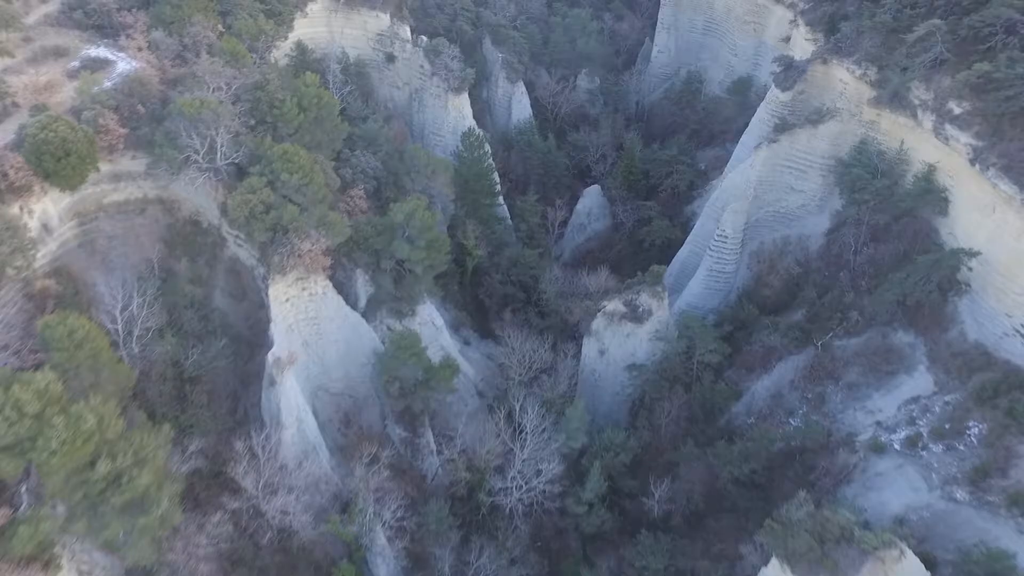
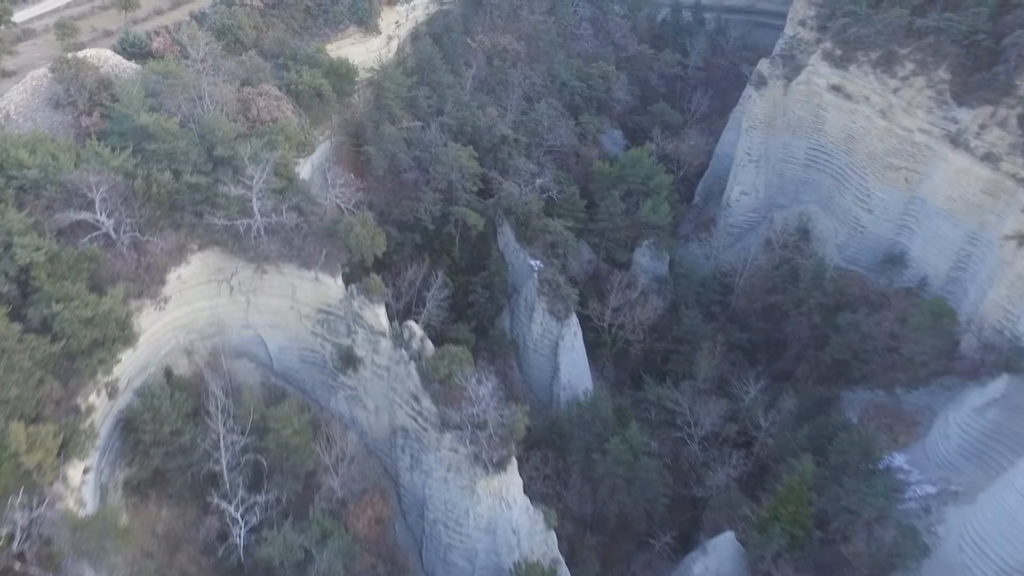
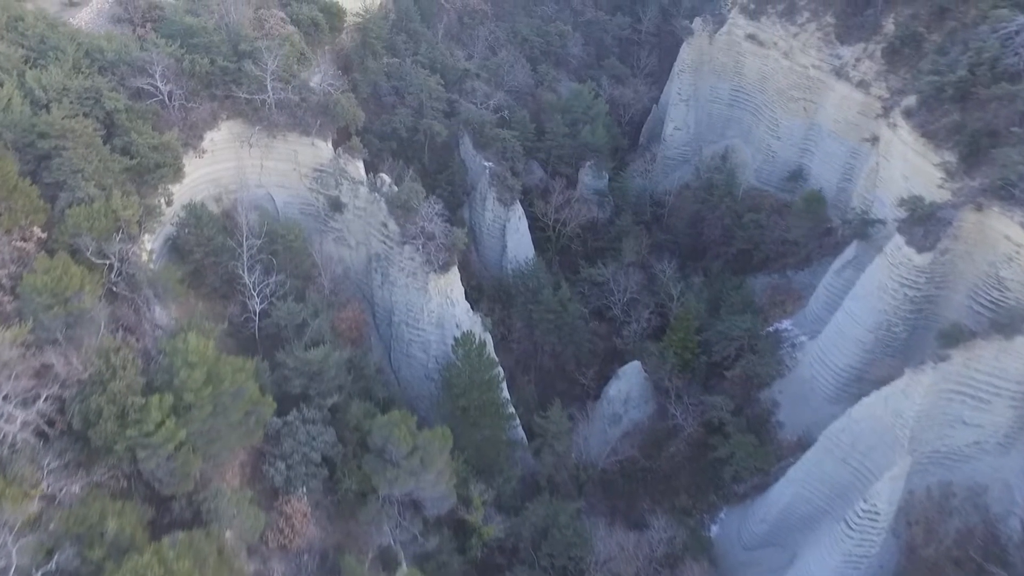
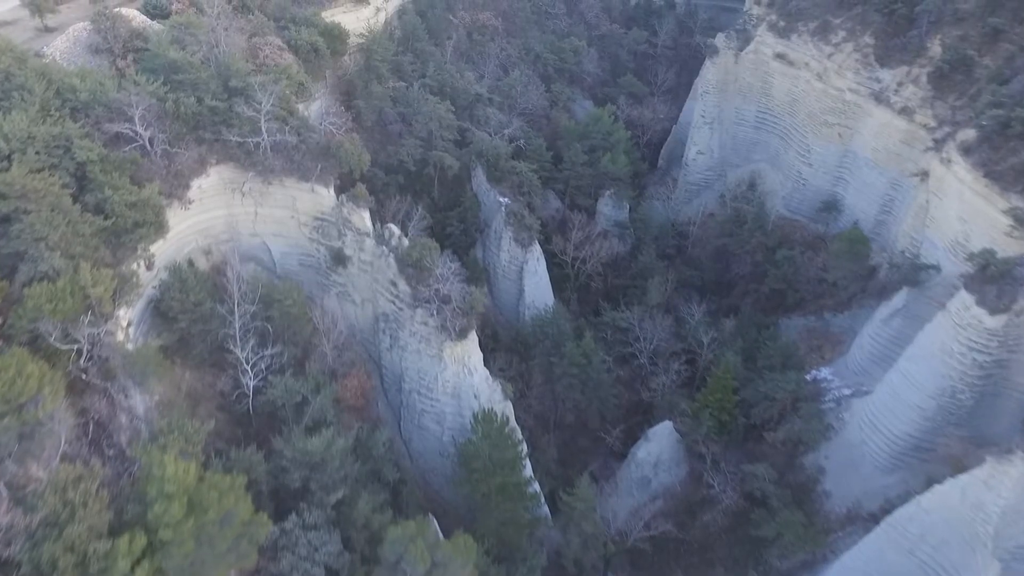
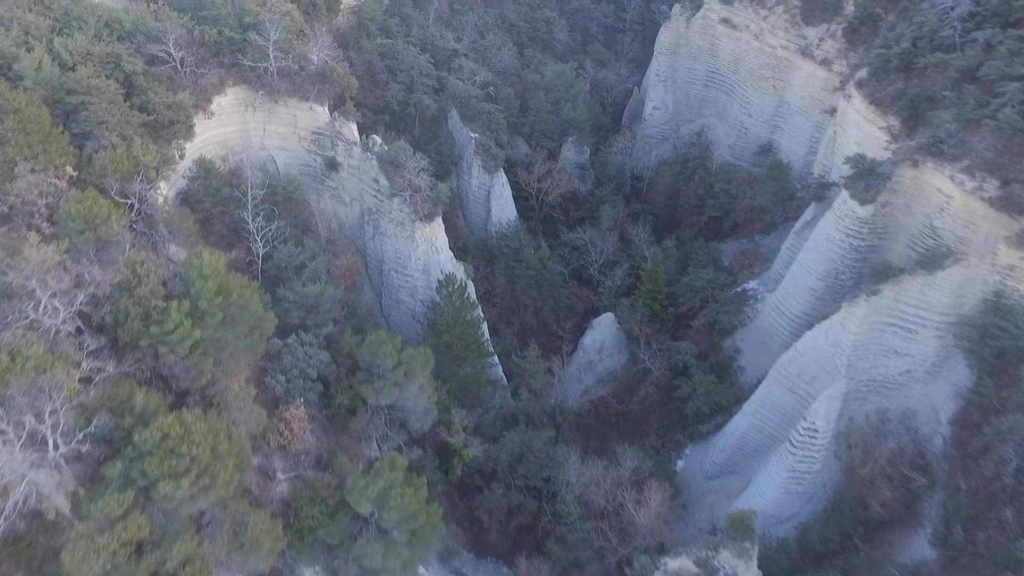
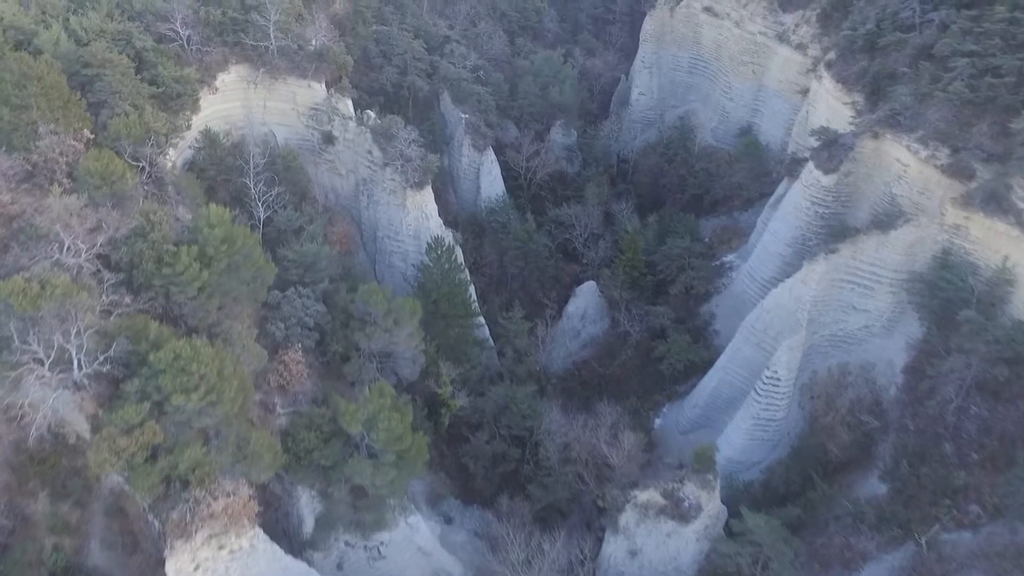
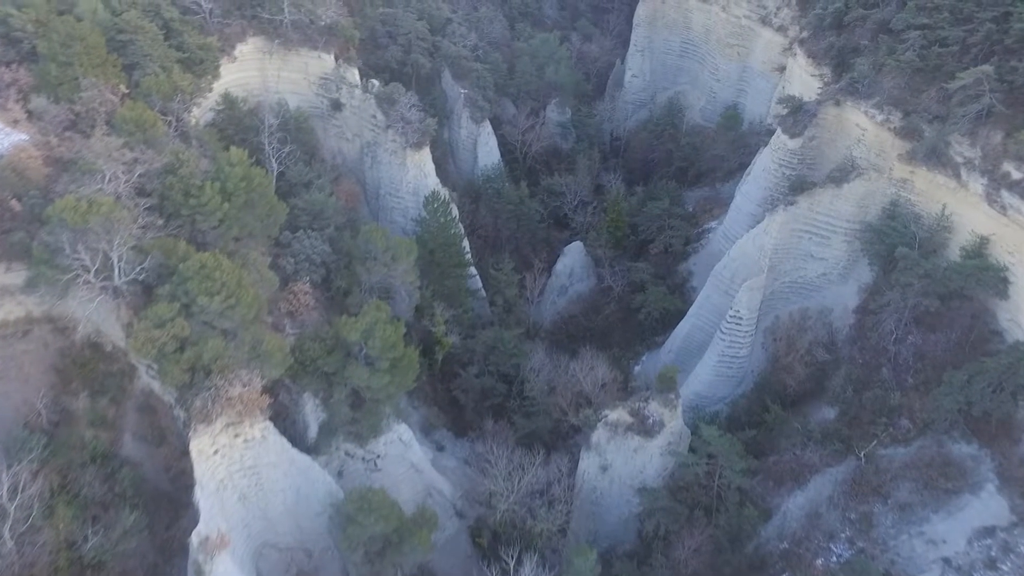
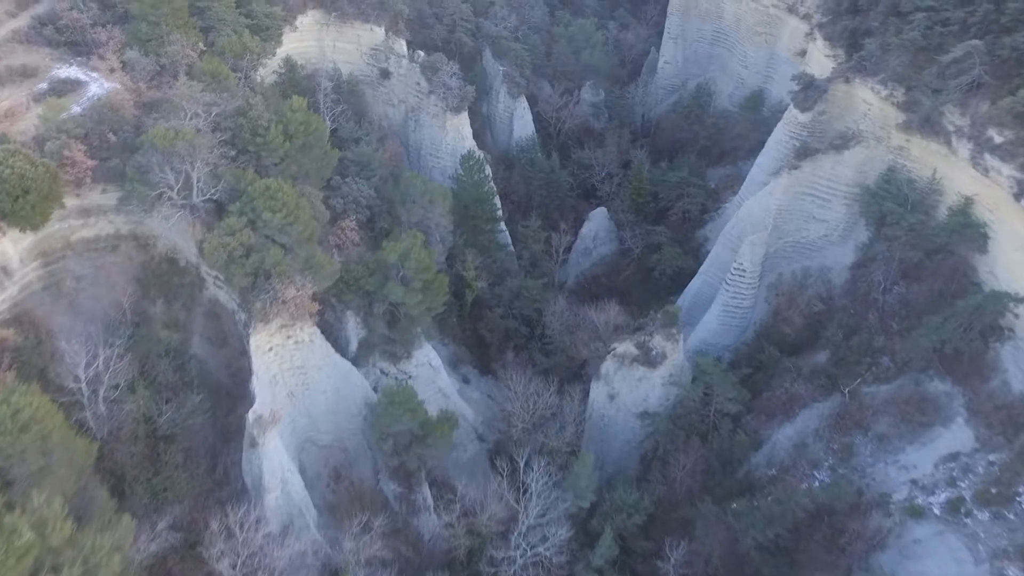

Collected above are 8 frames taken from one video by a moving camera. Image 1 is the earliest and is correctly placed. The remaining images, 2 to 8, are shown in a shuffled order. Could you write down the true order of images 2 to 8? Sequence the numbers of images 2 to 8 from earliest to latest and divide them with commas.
8, 7, 6, 5, 3, 4, 2
